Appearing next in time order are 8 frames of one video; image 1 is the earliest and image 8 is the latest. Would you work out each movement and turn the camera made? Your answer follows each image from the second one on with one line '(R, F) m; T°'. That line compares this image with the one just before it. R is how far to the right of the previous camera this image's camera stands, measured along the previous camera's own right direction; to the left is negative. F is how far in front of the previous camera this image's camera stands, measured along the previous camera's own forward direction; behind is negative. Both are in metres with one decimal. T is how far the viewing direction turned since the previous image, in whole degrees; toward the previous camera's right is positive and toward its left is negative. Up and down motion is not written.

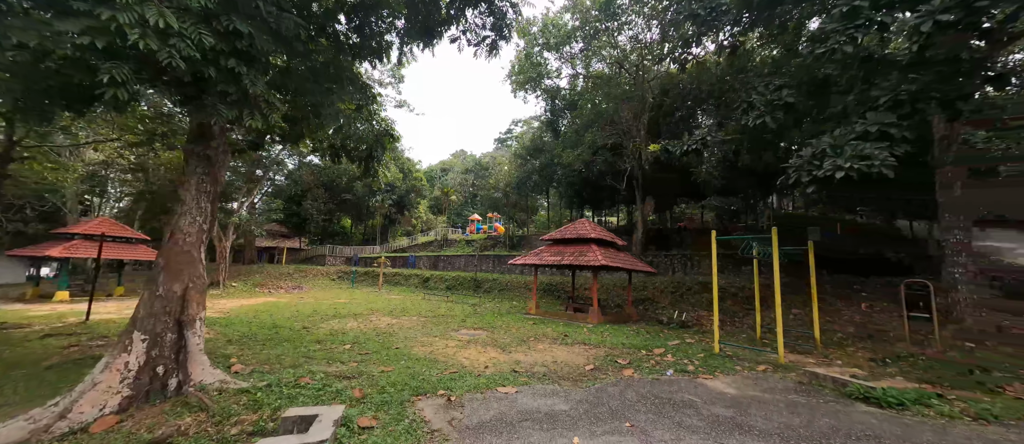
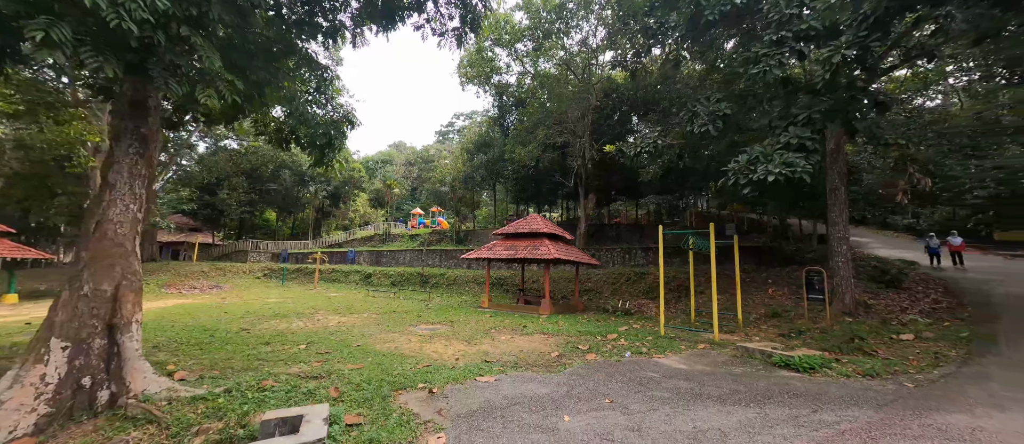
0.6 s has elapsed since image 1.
(-0.5, -0.1) m; +10°
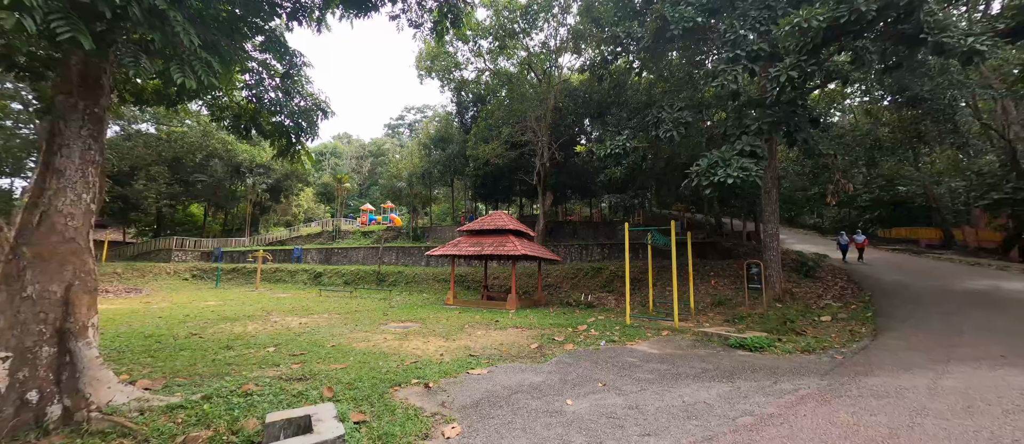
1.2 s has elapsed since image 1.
(-0.6, -0.1) m; +8°
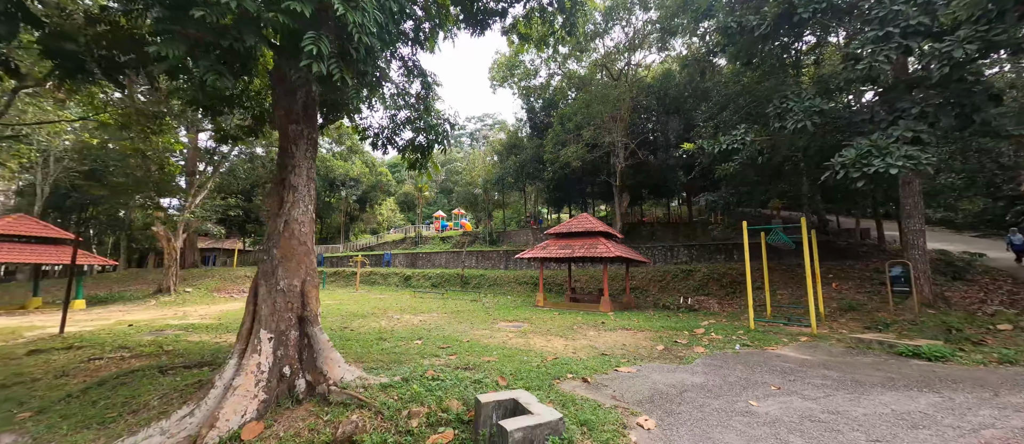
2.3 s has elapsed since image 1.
(-1.1, -0.3) m; -9°
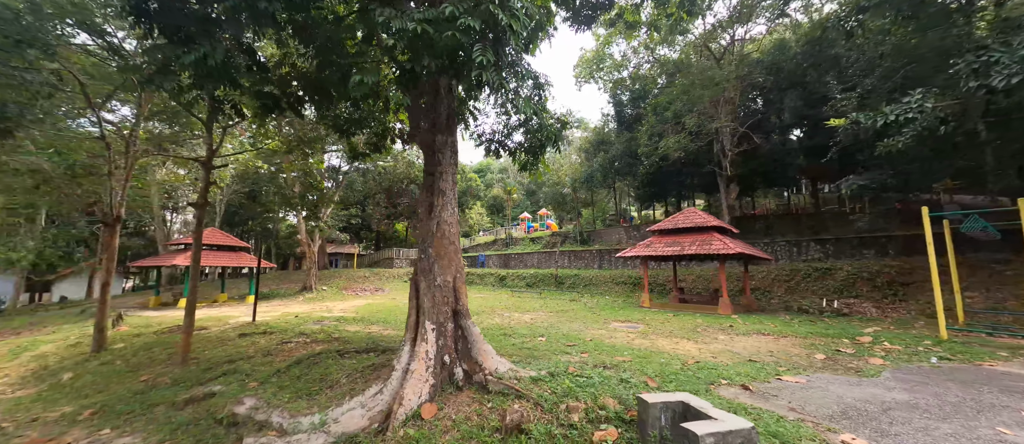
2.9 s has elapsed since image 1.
(-0.7, -0.1) m; -13°
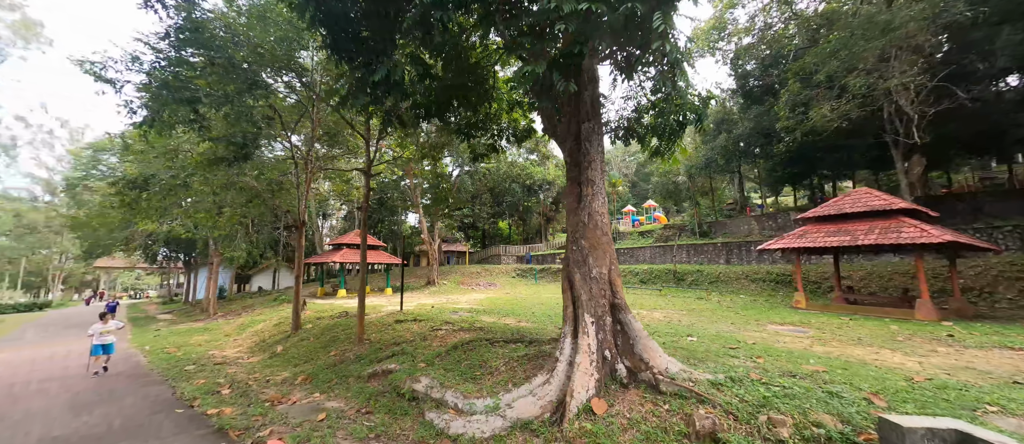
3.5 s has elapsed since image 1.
(-0.7, 0.0) m; -15°
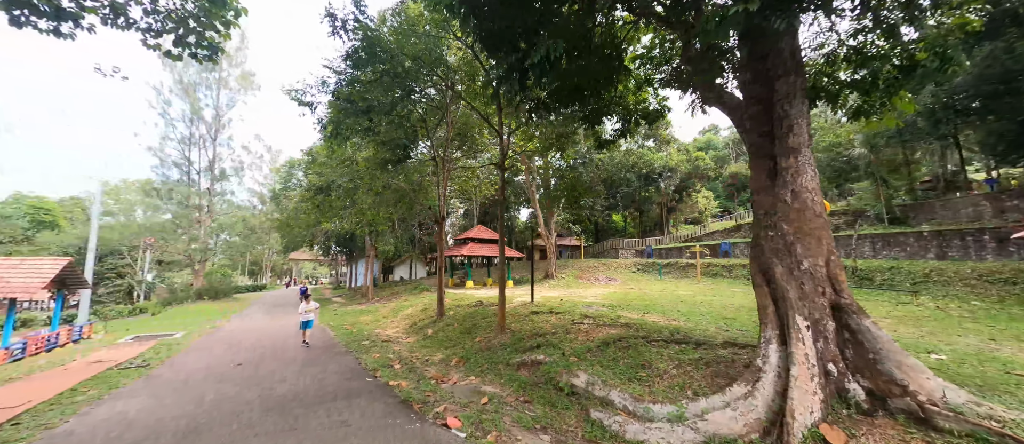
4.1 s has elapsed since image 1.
(-0.7, +0.2) m; -17°
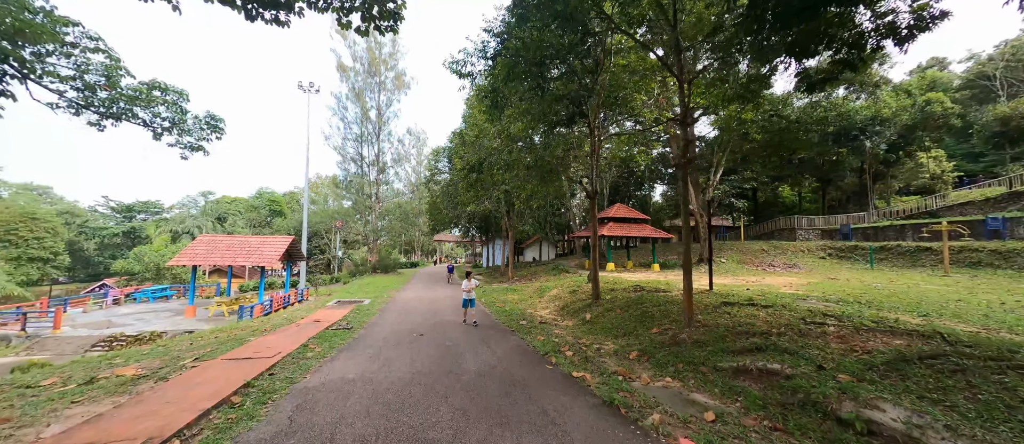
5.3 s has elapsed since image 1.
(-1.1, +0.8) m; -19°
